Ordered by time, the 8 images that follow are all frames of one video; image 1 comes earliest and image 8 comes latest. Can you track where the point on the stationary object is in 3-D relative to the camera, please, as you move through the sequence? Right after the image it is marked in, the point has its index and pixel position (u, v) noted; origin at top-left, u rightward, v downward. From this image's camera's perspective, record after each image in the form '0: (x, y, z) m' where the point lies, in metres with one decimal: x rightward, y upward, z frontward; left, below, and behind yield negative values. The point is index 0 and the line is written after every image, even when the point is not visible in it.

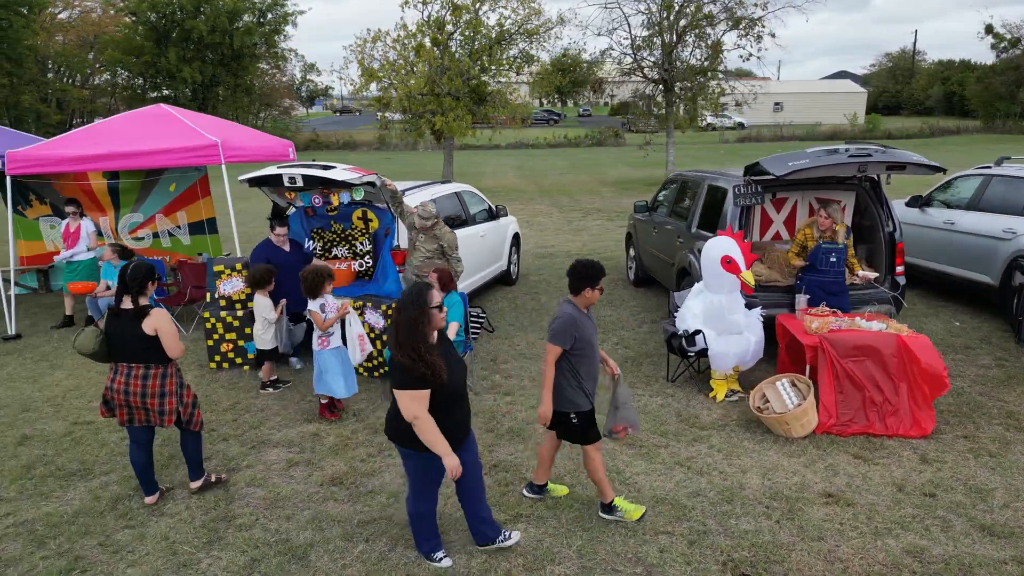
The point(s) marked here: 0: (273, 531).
0: (-1.3, -1.3, +4.0) m
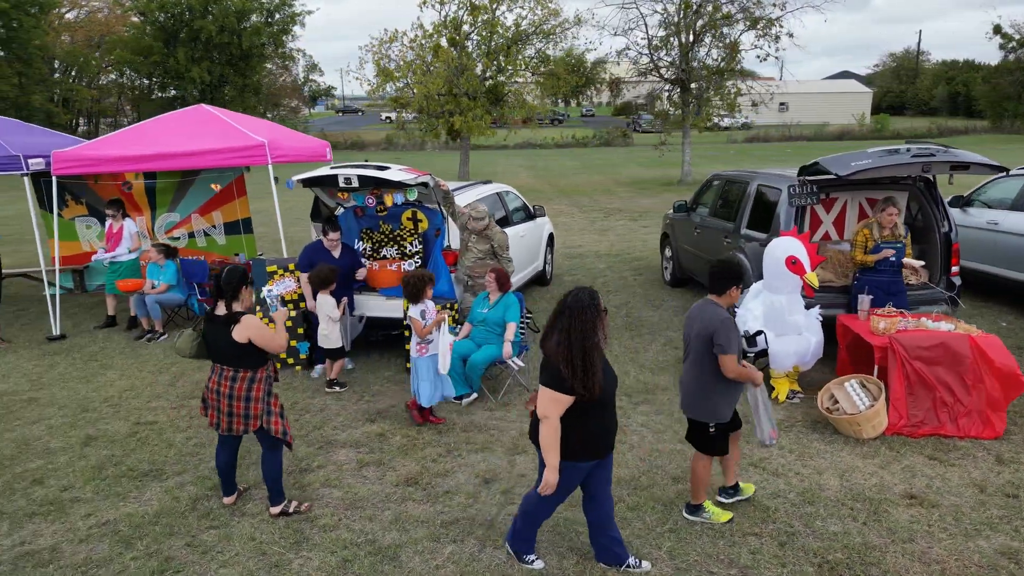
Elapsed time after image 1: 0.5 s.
0: (-0.8, -1.3, +4.0) m
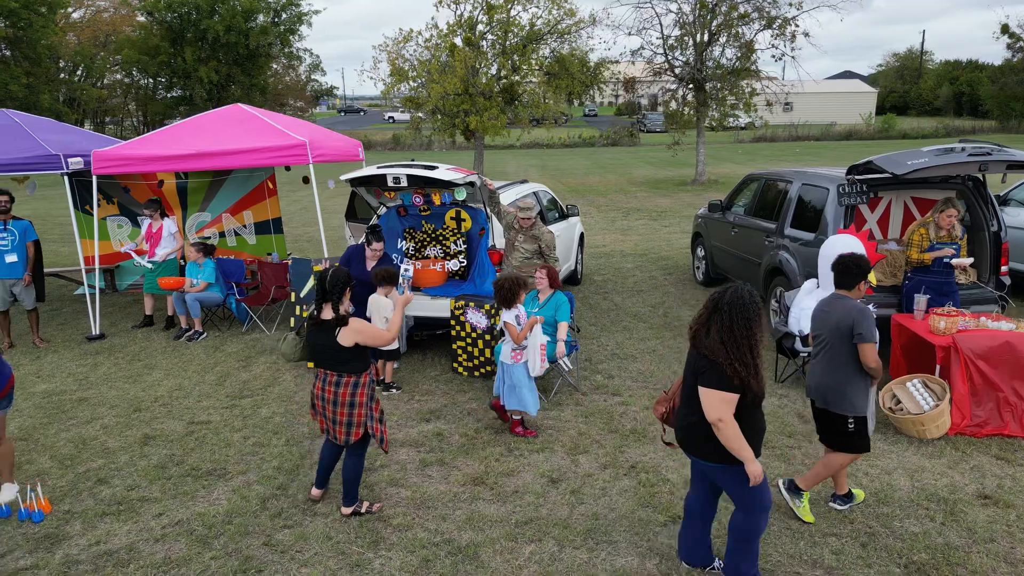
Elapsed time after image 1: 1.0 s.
0: (-0.4, -1.3, +4.0) m
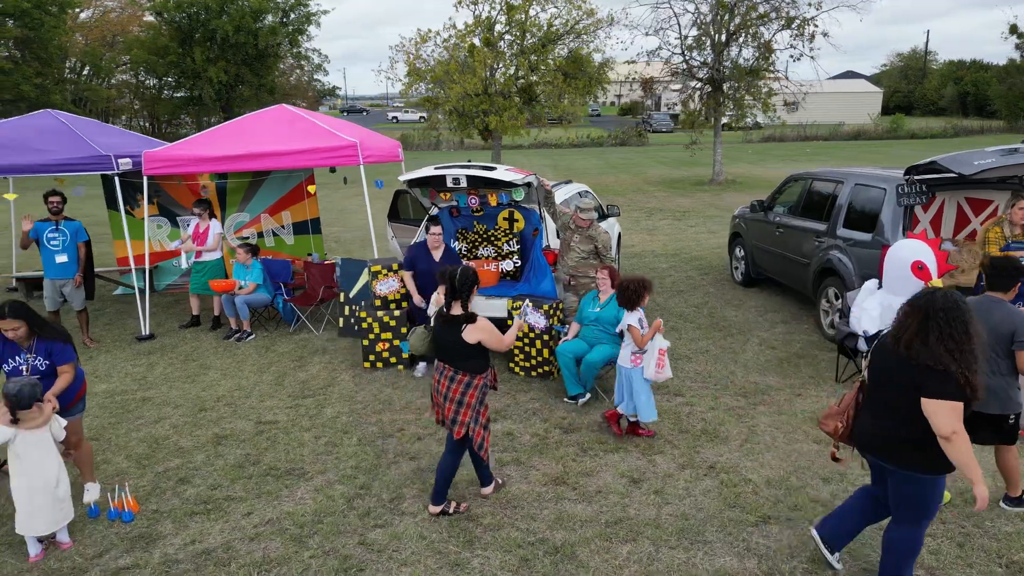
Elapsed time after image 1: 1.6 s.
0: (+0.1, -1.3, +4.0) m
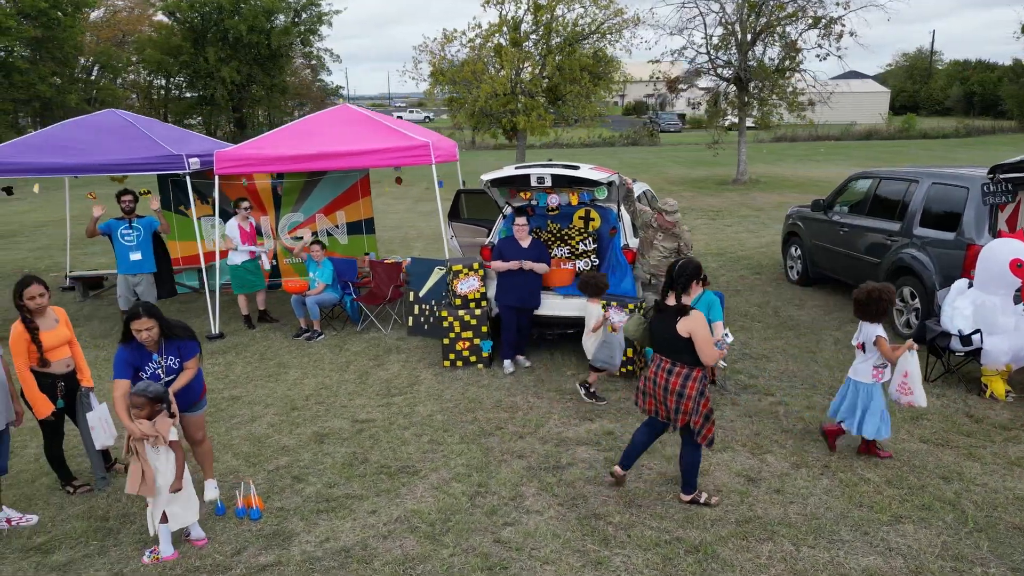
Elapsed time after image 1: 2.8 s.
0: (+0.8, -1.3, +4.0) m
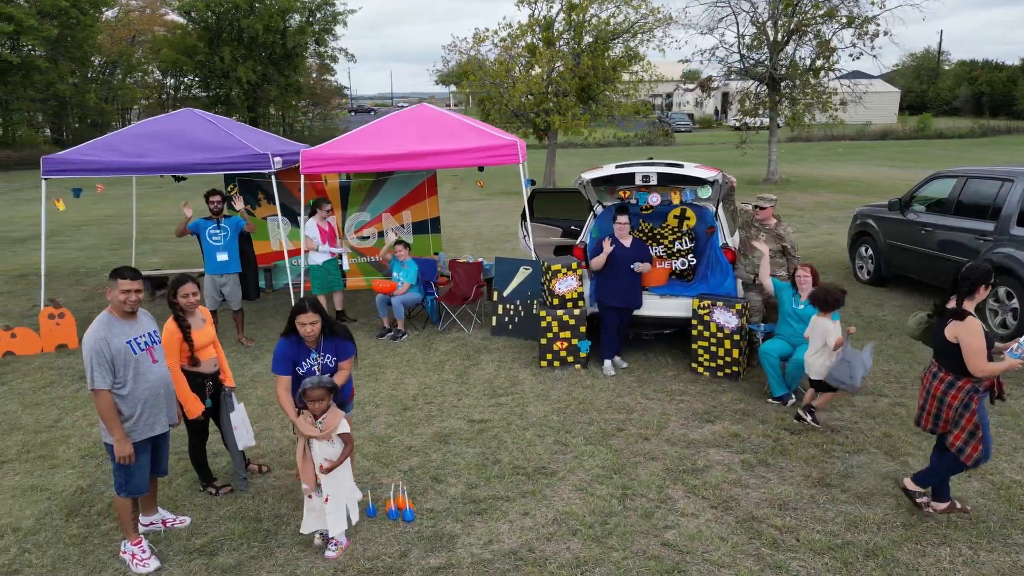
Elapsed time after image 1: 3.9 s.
0: (+1.7, -1.3, +3.9) m
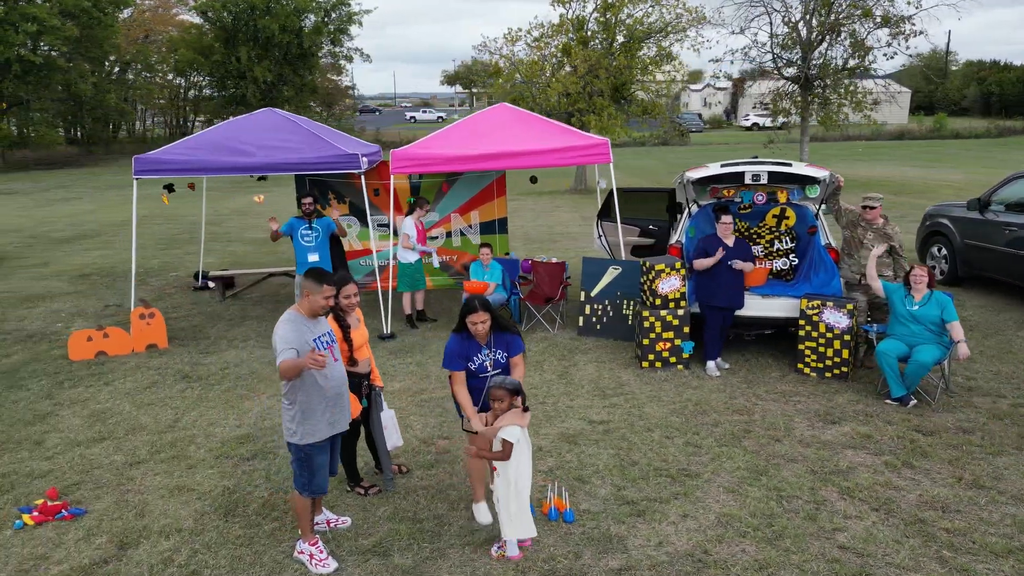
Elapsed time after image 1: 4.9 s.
0: (+2.6, -1.3, +3.9) m
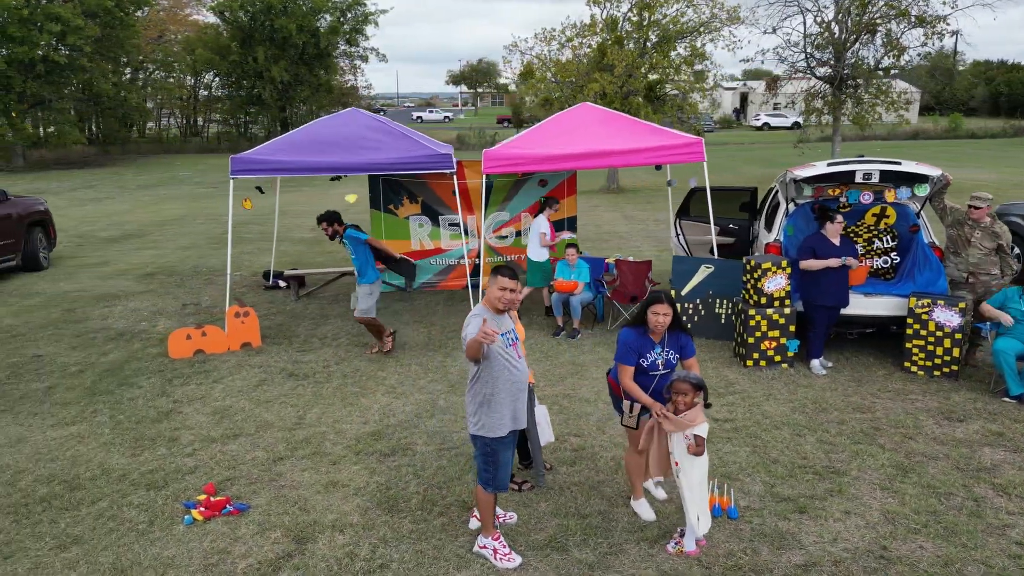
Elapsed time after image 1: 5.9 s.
0: (+3.5, -1.3, +3.9) m
